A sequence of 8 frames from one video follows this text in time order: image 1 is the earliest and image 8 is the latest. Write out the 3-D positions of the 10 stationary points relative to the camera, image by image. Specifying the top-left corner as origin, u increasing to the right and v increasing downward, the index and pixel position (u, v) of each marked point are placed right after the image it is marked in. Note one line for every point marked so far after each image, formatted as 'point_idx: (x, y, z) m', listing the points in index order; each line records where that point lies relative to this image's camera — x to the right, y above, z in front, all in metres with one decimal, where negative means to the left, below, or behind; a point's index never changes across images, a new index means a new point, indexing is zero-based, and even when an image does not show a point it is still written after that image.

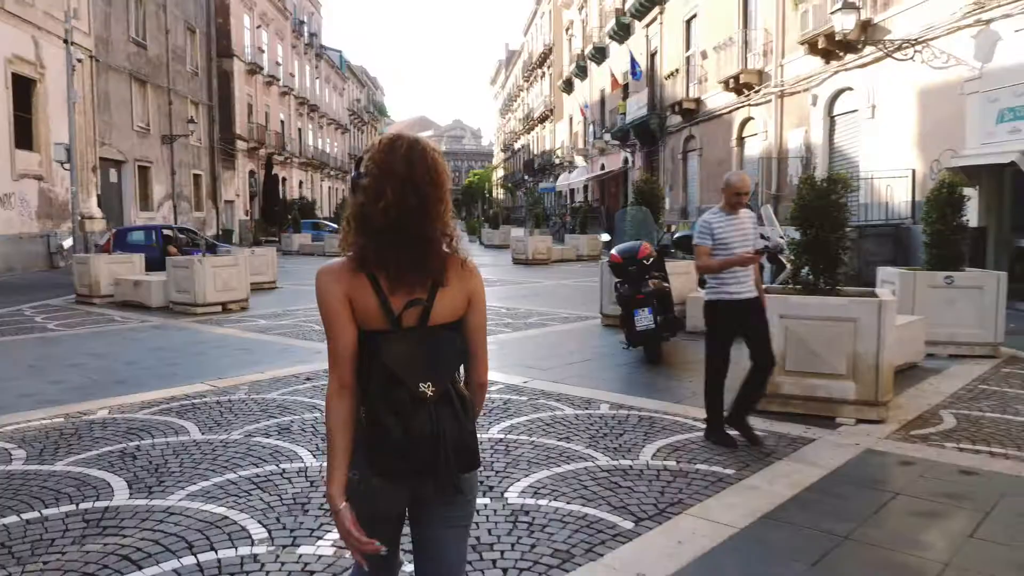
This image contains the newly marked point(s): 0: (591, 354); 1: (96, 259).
0: (+0.6, -0.5, +8.3) m
1: (-5.1, +0.4, +14.0) m
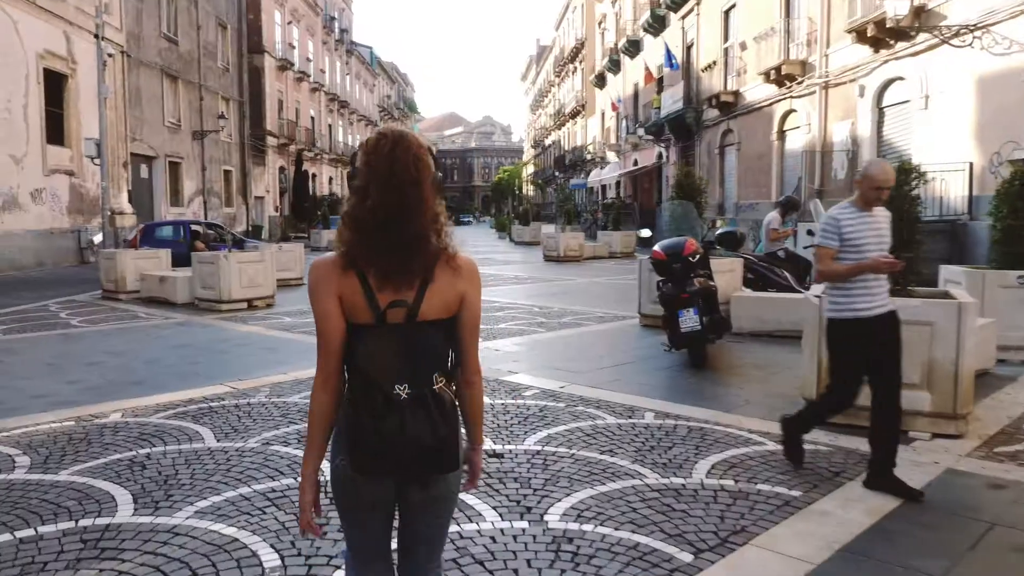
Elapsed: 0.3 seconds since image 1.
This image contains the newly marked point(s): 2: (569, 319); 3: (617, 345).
0: (+0.8, -0.5, +7.9) m
1: (-4.7, +0.4, +13.7) m
2: (+0.5, -0.3, +10.6) m
3: (+0.8, -0.5, +8.6) m
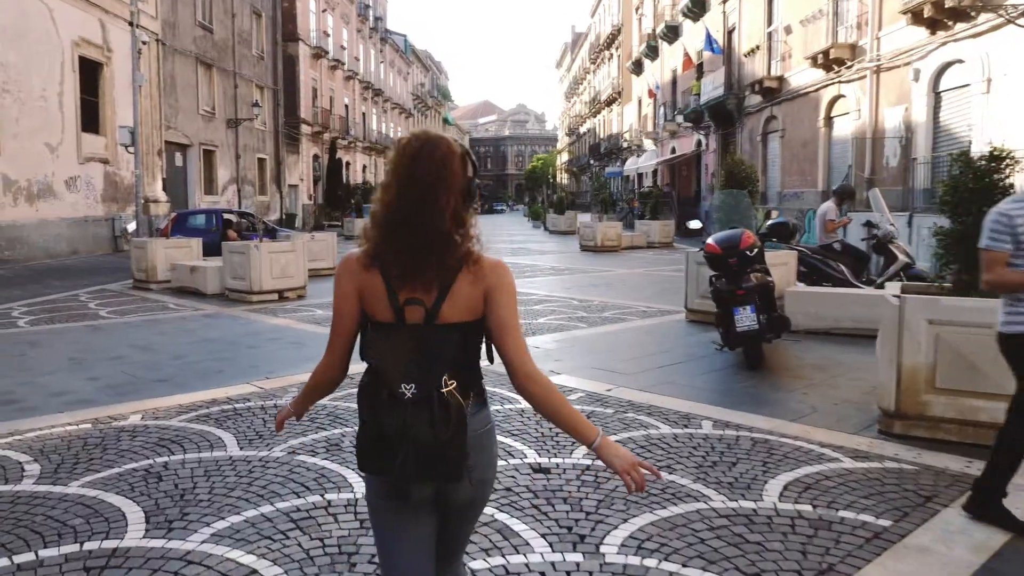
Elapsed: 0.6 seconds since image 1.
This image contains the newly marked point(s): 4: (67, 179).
0: (+1.1, -0.5, +7.5) m
1: (-4.2, +0.5, +13.4) m
2: (+0.9, -0.2, +10.2) m
3: (+1.1, -0.4, +8.2) m
4: (-7.8, +1.9, +20.0) m
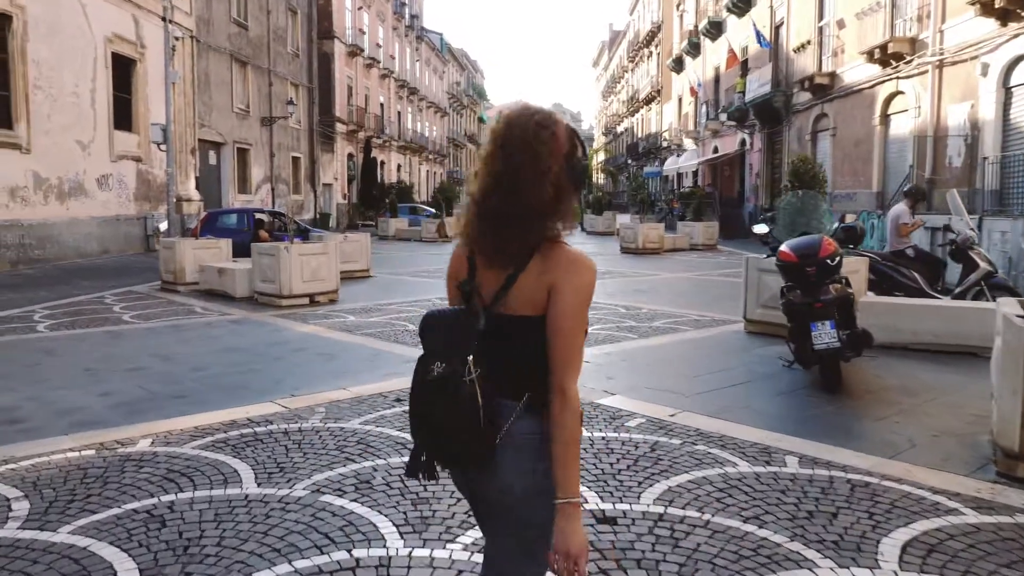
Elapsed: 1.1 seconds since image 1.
0: (+1.4, -0.5, +6.8) m
1: (-3.8, +0.5, +12.9) m
2: (+1.2, -0.3, +9.6) m
3: (+1.4, -0.5, +7.6) m
4: (-7.2, +1.9, +19.6) m
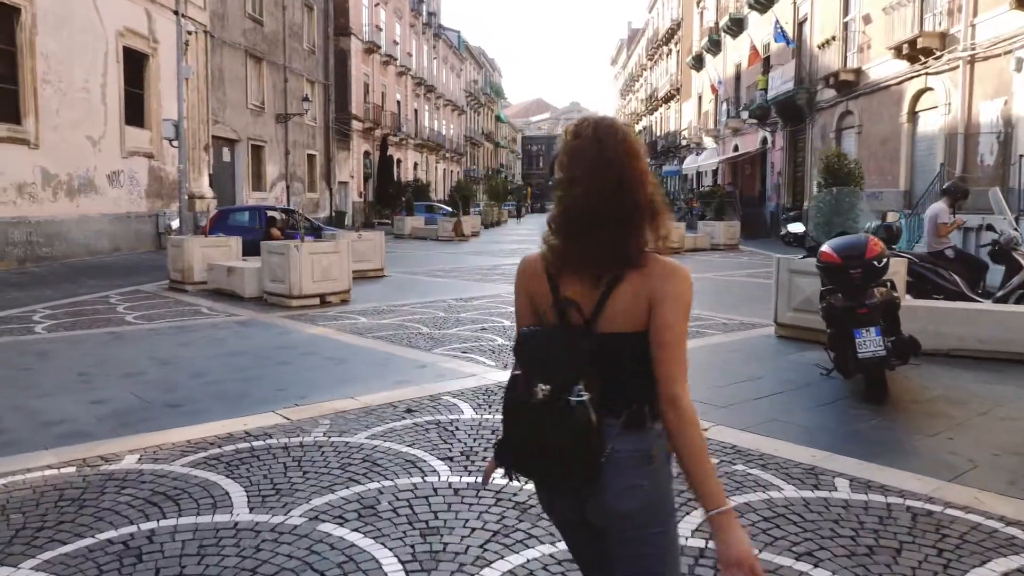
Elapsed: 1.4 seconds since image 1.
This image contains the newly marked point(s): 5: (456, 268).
0: (+1.5, -0.6, +6.4) m
1: (-3.6, +0.5, +12.5) m
2: (+1.4, -0.3, +9.1) m
3: (+1.5, -0.5, +7.1) m
4: (-6.9, +1.9, +19.3) m
5: (-0.9, +0.3, +18.0) m
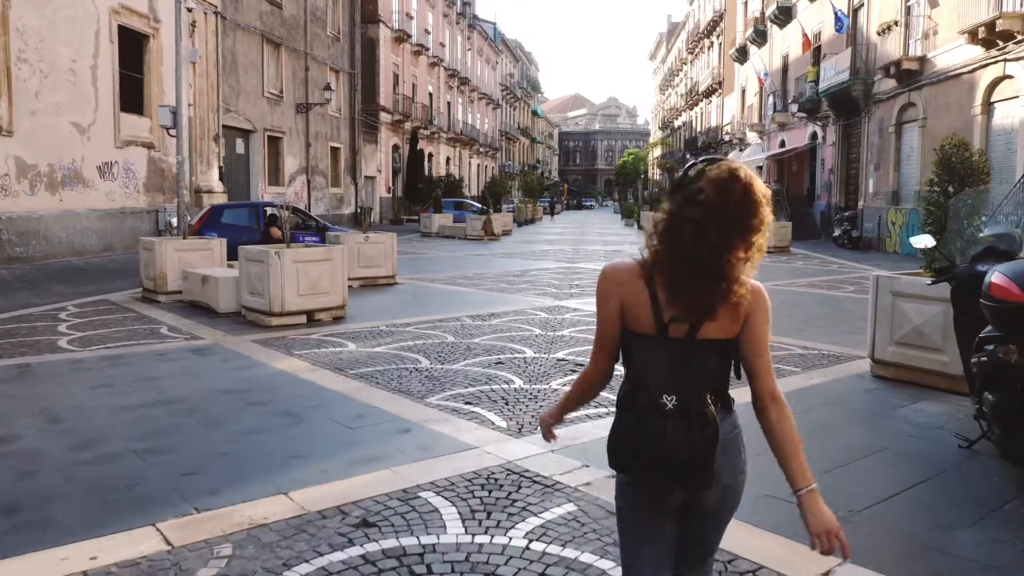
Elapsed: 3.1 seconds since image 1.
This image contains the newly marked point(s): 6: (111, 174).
0: (+1.5, -0.7, +4.4) m
1: (-3.3, +0.4, +10.7) m
2: (+1.5, -0.5, +7.2) m
3: (+1.6, -0.7, +5.2) m
4: (-6.4, +1.9, +17.6) m
5: (-0.5, +0.2, +16.1) m
6: (-6.3, +1.8, +17.9) m
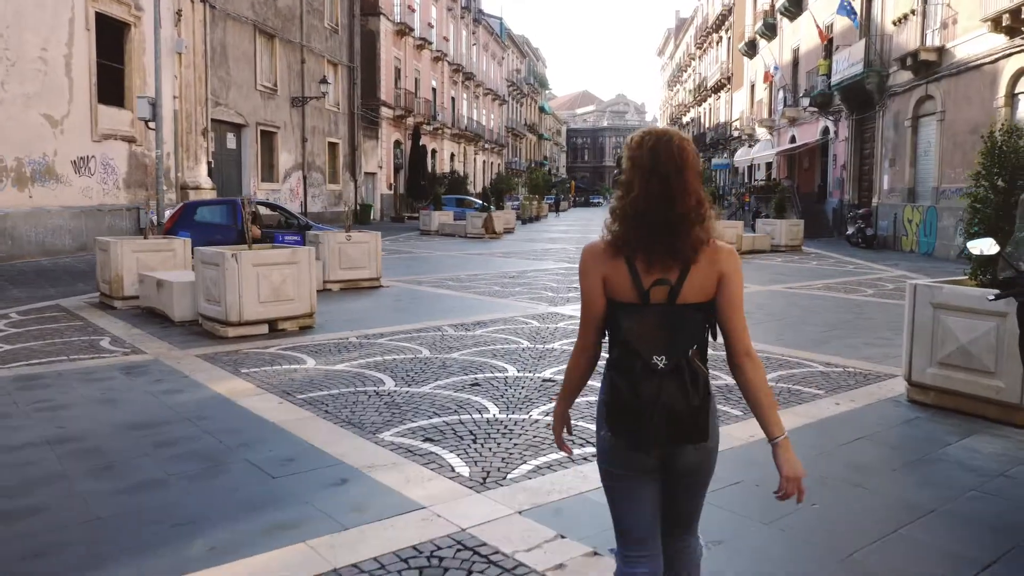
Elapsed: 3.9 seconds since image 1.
0: (+1.4, -0.8, +3.4) m
1: (-3.4, +0.4, +9.8) m
2: (+1.4, -0.5, +6.2) m
3: (+1.5, -0.7, +4.2) m
4: (-6.4, +1.9, +16.7) m
5: (-0.5, +0.2, +15.2) m
6: (-6.4, +1.8, +17.0) m
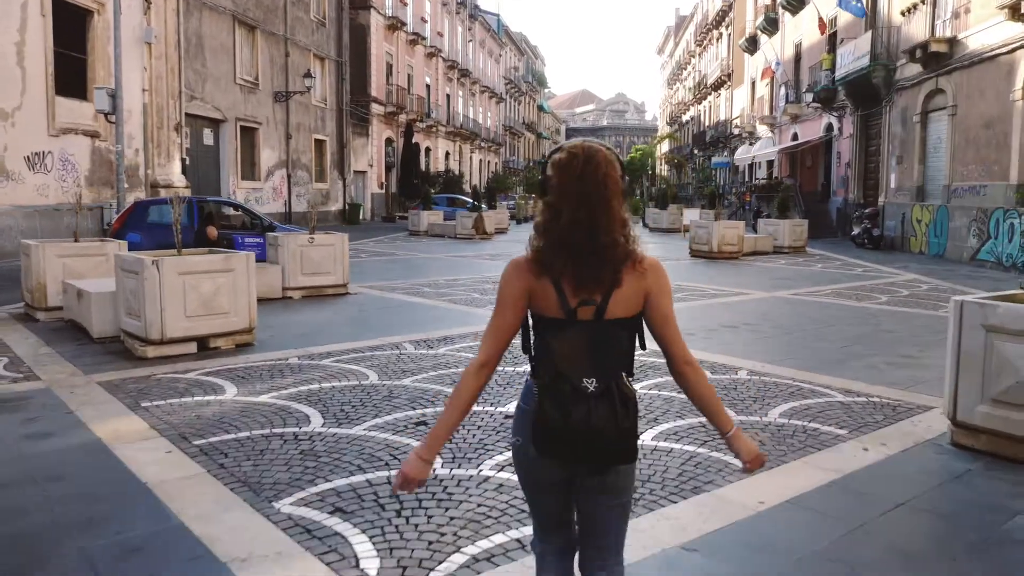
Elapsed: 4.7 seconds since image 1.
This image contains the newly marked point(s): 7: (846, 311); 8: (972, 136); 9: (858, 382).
0: (+1.2, -0.9, +2.3) m
1: (-3.6, +0.3, +8.7) m
2: (+1.2, -0.6, +5.1) m
3: (+1.3, -0.8, +3.1) m
4: (-6.6, +1.8, +15.5) m
5: (-0.7, +0.1, +14.0) m
6: (-6.6, +1.7, +15.9) m
7: (+3.2, -0.2, +10.8) m
8: (+7.9, +2.6, +19.3) m
9: (+2.0, -0.5, +6.5) m
